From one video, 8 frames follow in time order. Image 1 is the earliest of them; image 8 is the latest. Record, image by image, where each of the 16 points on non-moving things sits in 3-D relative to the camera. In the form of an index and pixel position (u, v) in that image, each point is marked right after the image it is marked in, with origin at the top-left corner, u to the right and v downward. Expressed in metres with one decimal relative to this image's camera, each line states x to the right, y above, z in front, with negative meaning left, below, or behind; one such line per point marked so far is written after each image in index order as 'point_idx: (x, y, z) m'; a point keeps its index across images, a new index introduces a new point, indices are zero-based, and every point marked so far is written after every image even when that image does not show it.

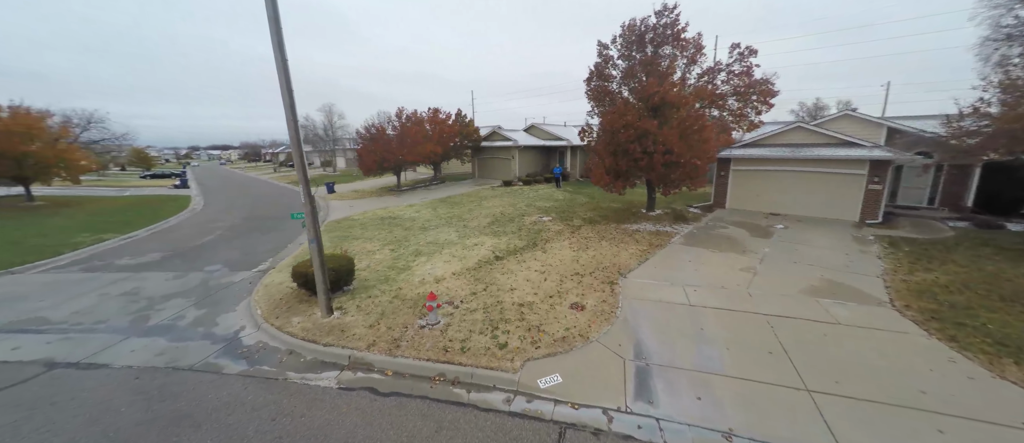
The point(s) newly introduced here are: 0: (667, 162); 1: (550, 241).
0: (+4.6, +1.8, +9.4) m
1: (+1.2, -0.6, +9.7) m
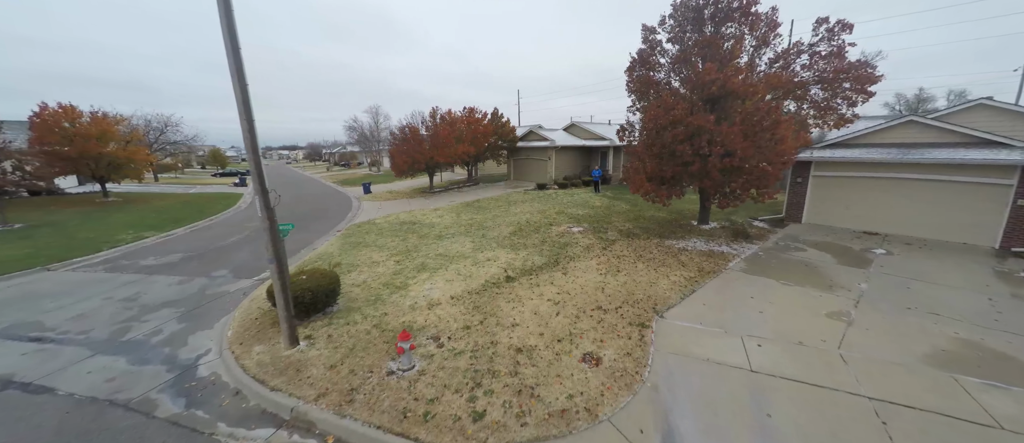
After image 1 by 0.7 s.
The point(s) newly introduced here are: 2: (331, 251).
0: (+5.1, +1.3, +7.5) m
1: (+1.6, -1.0, +8.3) m
2: (-5.5, -0.9, +9.7) m
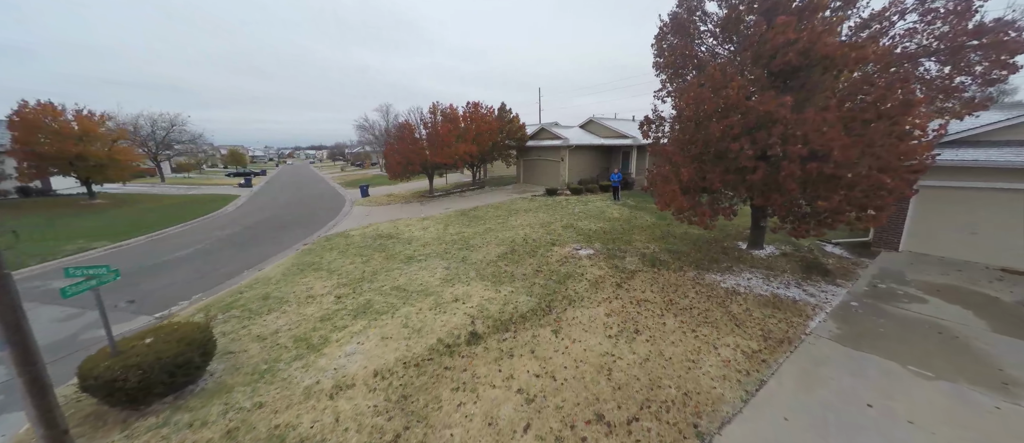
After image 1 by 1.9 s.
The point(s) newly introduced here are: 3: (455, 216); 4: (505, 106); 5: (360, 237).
0: (+4.6, +0.7, +4.9) m
1: (+1.1, -1.5, +5.9) m
2: (-5.9, -1.3, +7.8) m
3: (-2.3, +0.2, +12.7) m
4: (-0.5, +7.0, +19.2) m
5: (-5.1, -0.6, +10.6) m
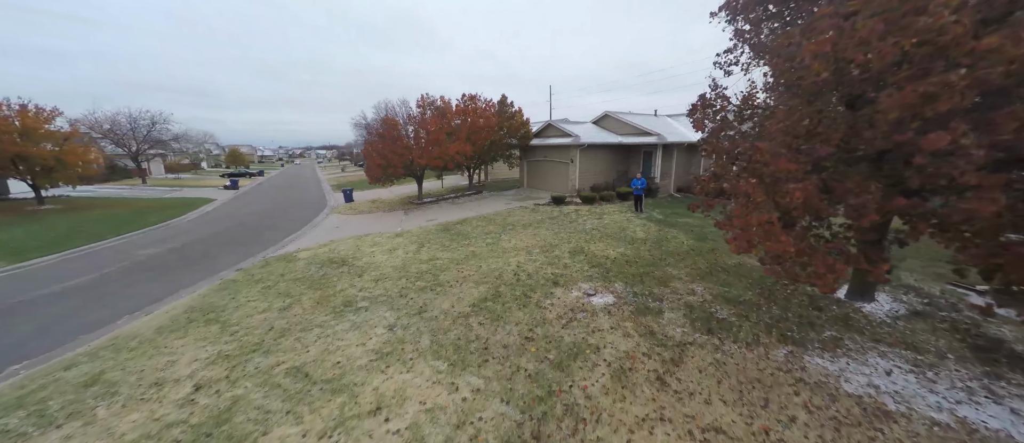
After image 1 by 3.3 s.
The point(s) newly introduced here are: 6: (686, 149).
0: (+4.1, +0.1, +2.1) m
1: (+0.7, -2.1, +3.2) m
2: (-6.2, -1.8, +5.4) m
3: (-2.5, -0.4, +10.1) m
4: (-0.3, +6.4, +16.6) m
5: (-5.3, -1.1, +8.1) m
6: (+8.0, +3.3, +14.5) m
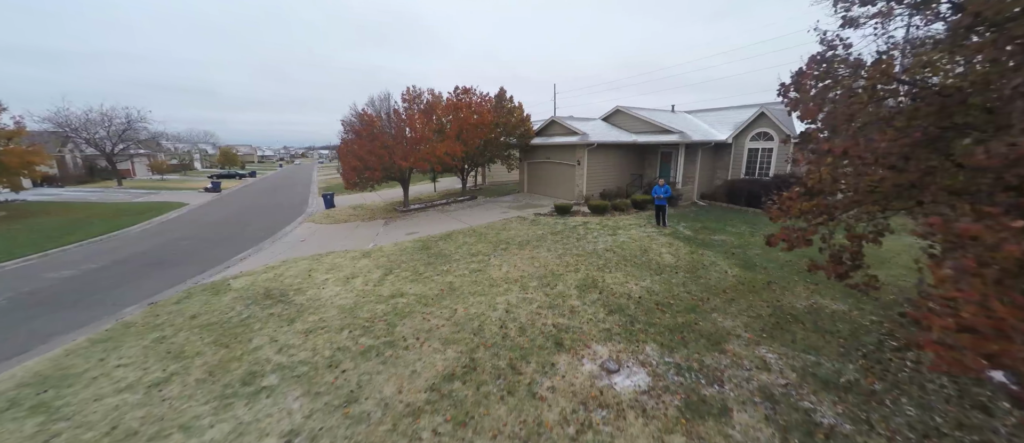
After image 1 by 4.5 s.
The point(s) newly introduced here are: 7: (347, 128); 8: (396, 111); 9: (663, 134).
0: (+3.8, -0.4, +0.1) m
1: (+0.4, -2.5, +1.3) m
2: (-6.5, -2.2, +3.5) m
3: (-2.6, -0.8, +8.3) m
4: (-0.4, +6.0, +14.7) m
5: (-5.5, -1.5, +6.3) m
6: (+7.9, +2.8, +12.5) m
7: (-6.8, +3.8, +13.0) m
8: (-4.9, +4.7, +13.5) m
9: (+6.0, +3.5, +12.6) m
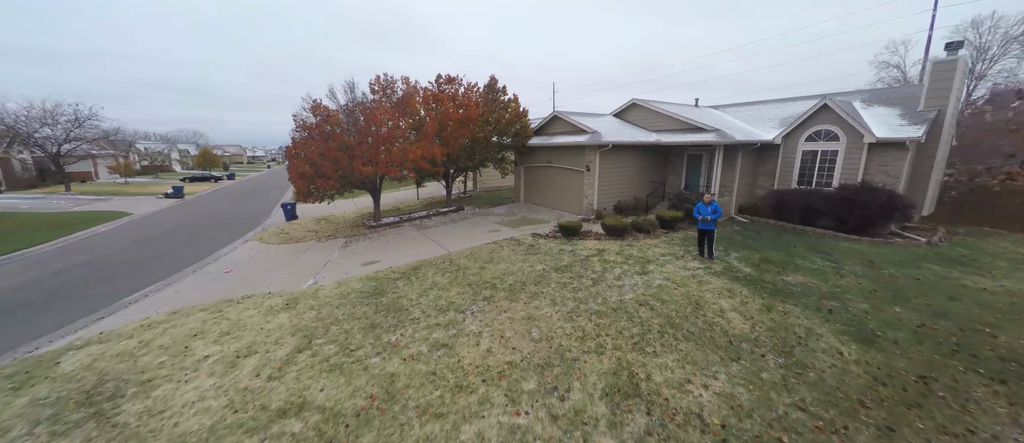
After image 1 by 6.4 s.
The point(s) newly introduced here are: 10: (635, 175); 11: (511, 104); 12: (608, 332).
0: (+3.7, -1.0, -2.3) m
1: (+0.2, -3.2, -1.2) m
2: (-6.7, -2.9, +1.0) m
3: (-2.9, -1.4, +5.8) m
4: (-0.6, +5.4, +12.3) m
5: (-5.7, -2.1, +3.8) m
6: (+7.6, +2.2, +10.1) m
7: (-7.1, +3.2, +10.5) m
8: (-5.2, +4.1, +11.0) m
9: (+5.7, +2.8, +10.2) m
10: (+4.2, +1.6, +10.9) m
11: (0.0, +4.6, +12.4) m
12: (+1.3, -1.5, +4.4) m
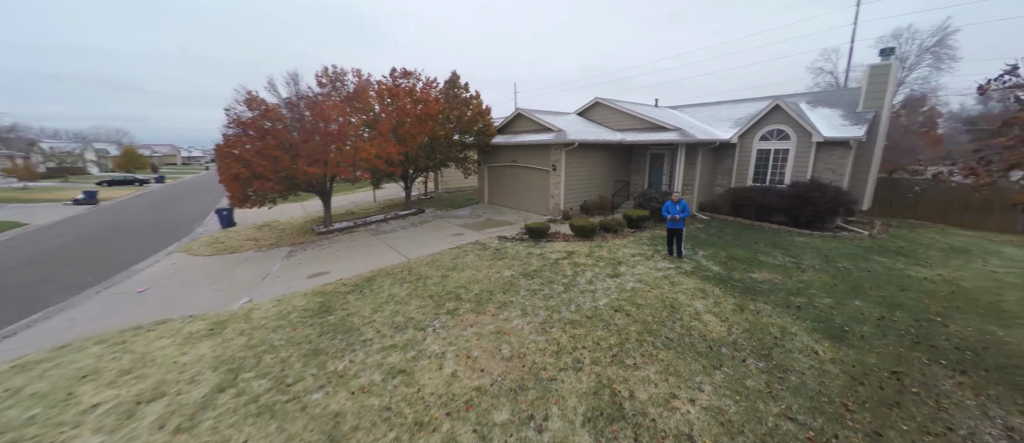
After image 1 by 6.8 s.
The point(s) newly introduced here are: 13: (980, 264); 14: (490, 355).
0: (+3.9, -1.0, -2.4) m
1: (+0.5, -3.2, -1.6) m
2: (-6.7, -3.1, -0.1) m
3: (-3.4, -1.6, +5.0) m
4: (-2.0, +5.3, +11.7) m
5: (-6.0, -2.3, +2.7) m
6: (+6.5, +2.3, +10.4) m
7: (-8.2, +3.0, +9.2) m
8: (-6.3, +3.9, +10.0) m
9: (+4.6, +2.9, +10.3) m
10: (+3.0, +1.6, +10.8) m
11: (-1.4, +4.5, +11.8) m
12: (+0.9, -1.5, +4.1) m
13: (+9.3, -0.9, +6.3) m
14: (-0.2, -1.6, +3.9) m
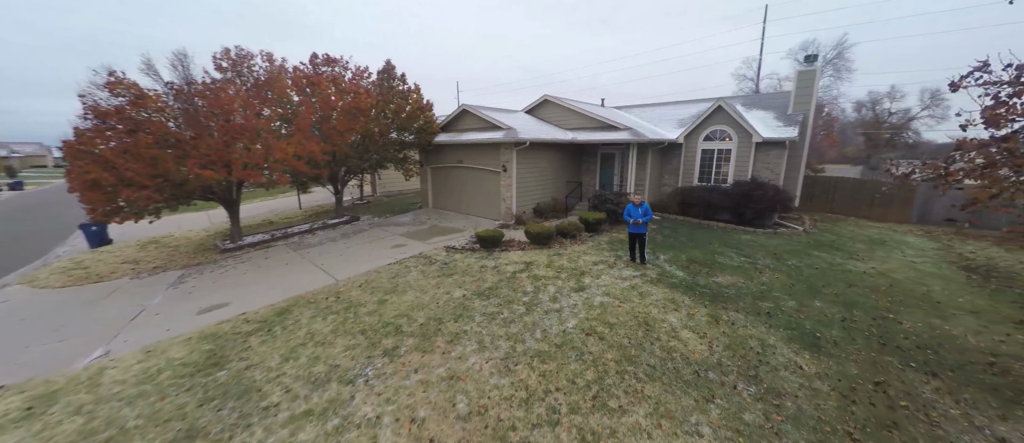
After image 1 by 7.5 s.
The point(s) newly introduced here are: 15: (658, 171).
0: (+4.4, -1.0, -2.6) m
1: (+1.0, -3.3, -2.3) m
2: (-6.3, -3.4, -2.0) m
3: (-3.9, -1.8, +3.6) m
4: (-3.8, +5.0, +10.4) m
5: (-6.1, -2.7, +0.9) m
6: (+4.9, +2.3, +10.5) m
7: (-9.5, +2.5, +7.0) m
8: (-7.8, +3.5, +8.0) m
9: (+3.0, +2.8, +10.1) m
10: (+1.4, +1.5, +10.3) m
11: (-3.2, +4.2, +10.6) m
12: (+0.5, -1.7, +3.3) m
13: (+8.4, -0.7, +6.9) m
14: (-0.6, -1.8, +3.0) m
15: (+4.9, +1.7, +10.6) m
